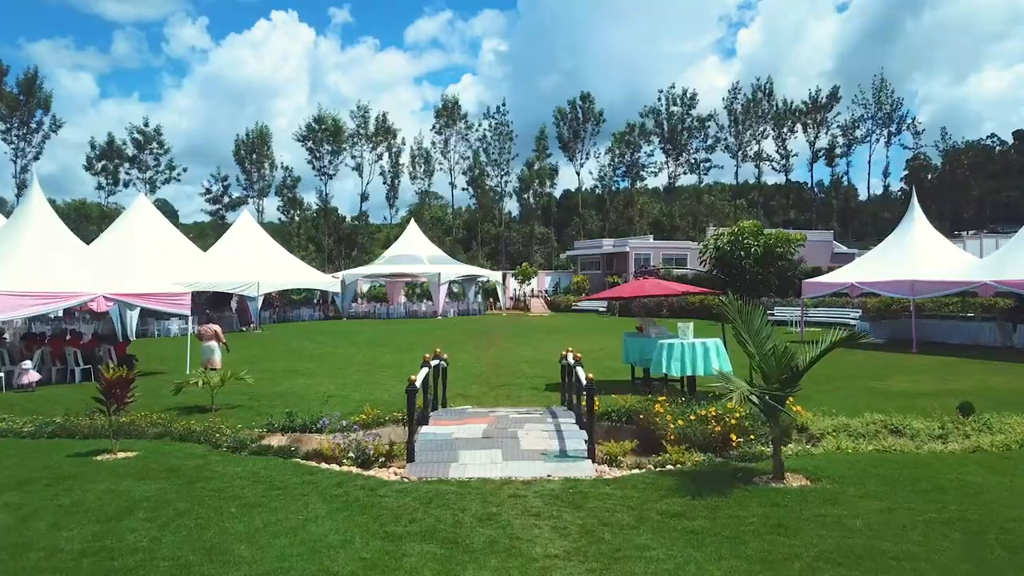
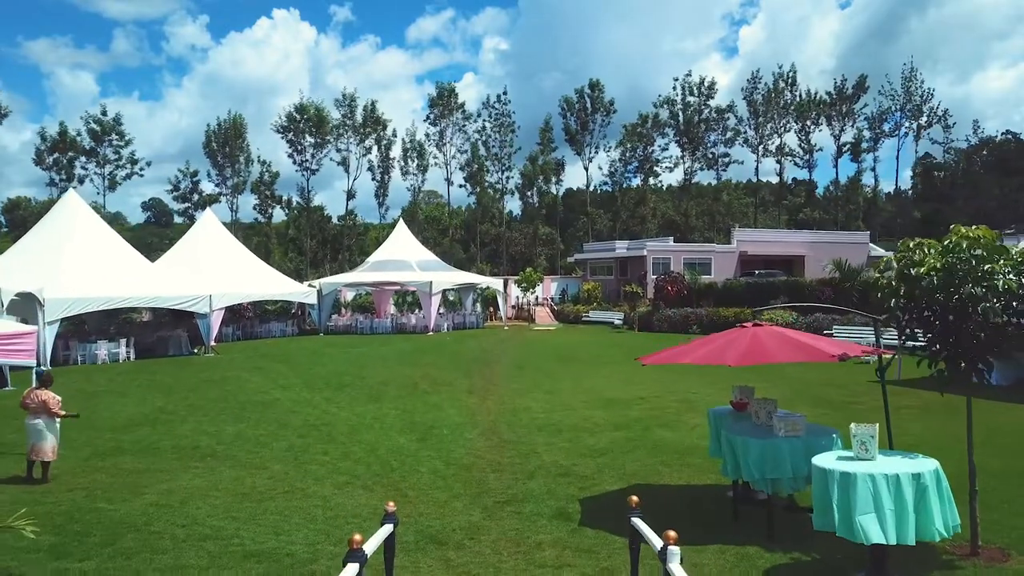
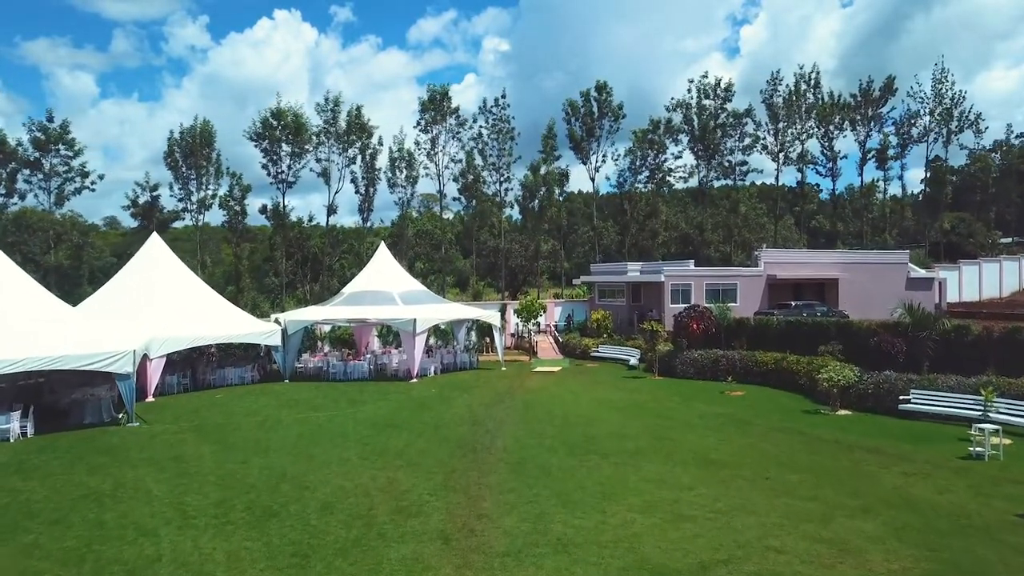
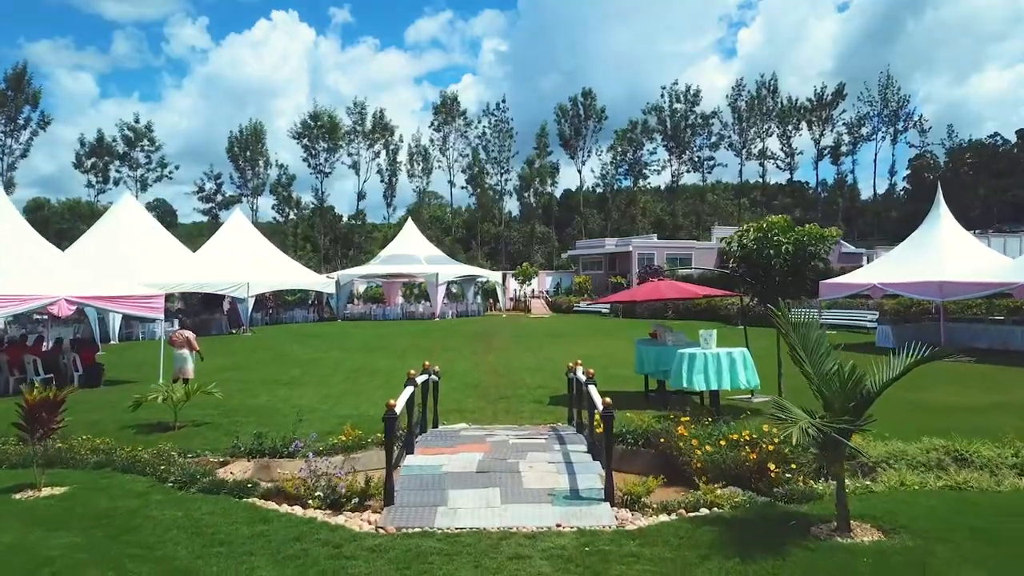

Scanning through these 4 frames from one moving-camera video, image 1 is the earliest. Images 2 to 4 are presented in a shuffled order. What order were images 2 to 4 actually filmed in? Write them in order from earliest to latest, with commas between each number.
4, 2, 3
